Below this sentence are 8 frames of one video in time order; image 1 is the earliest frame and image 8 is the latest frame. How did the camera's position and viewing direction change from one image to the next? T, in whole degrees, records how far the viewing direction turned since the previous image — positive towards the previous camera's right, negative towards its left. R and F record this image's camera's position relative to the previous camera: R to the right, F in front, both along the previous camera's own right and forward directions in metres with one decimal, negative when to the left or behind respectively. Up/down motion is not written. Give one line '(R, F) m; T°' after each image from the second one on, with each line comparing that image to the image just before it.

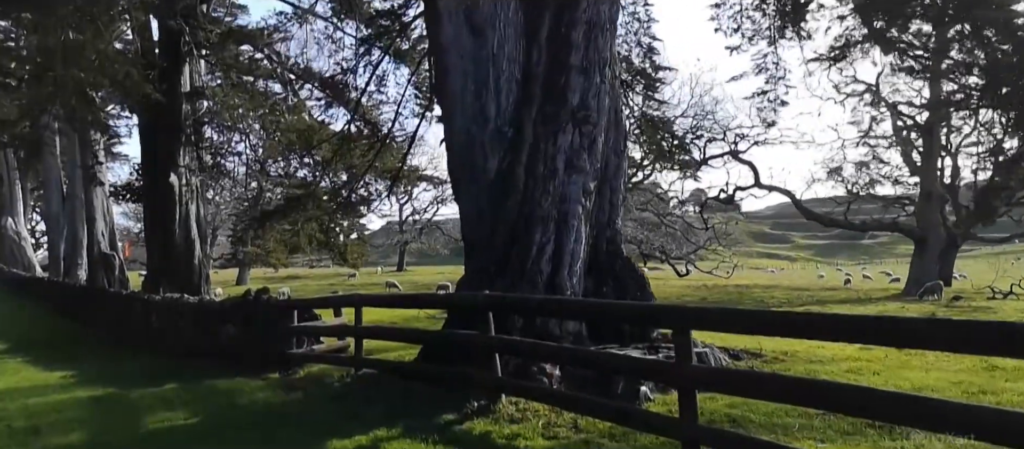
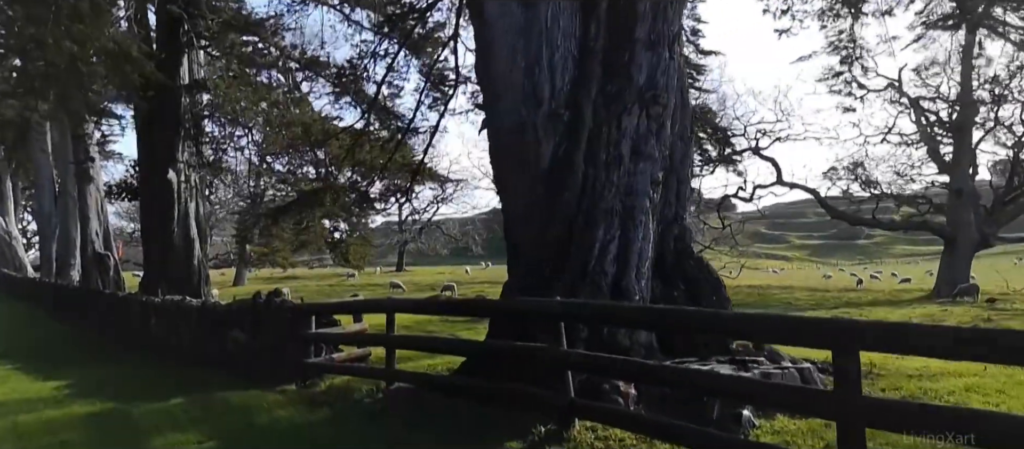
(-0.5, +0.8) m; 0°
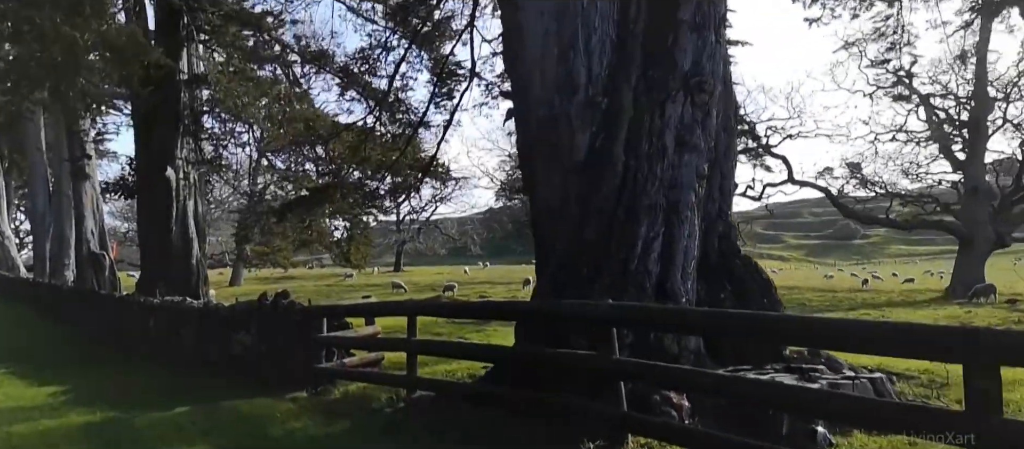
(-0.3, +0.4) m; 0°
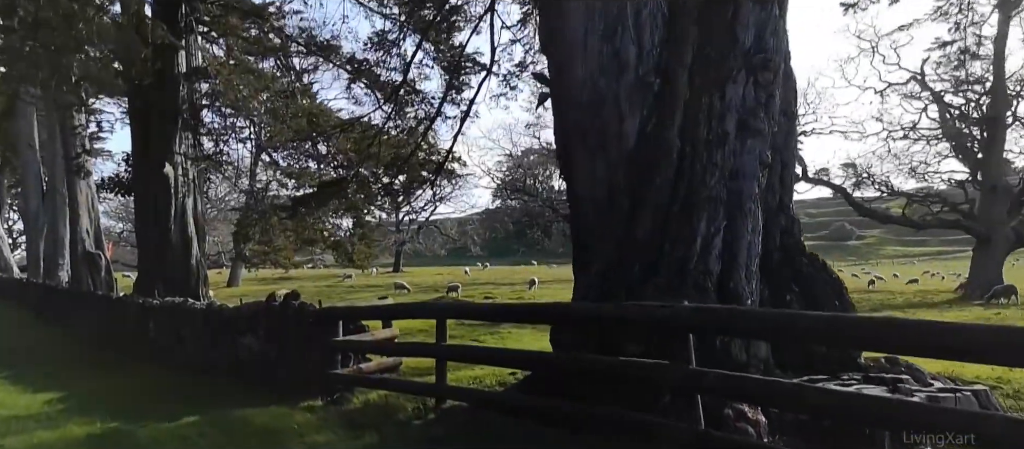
(-0.3, +0.5) m; 0°
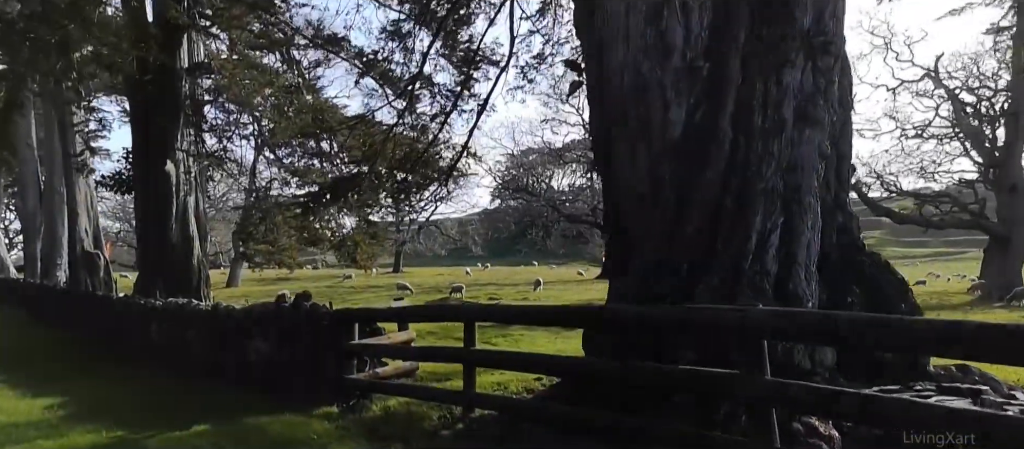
(-0.2, +0.3) m; 0°
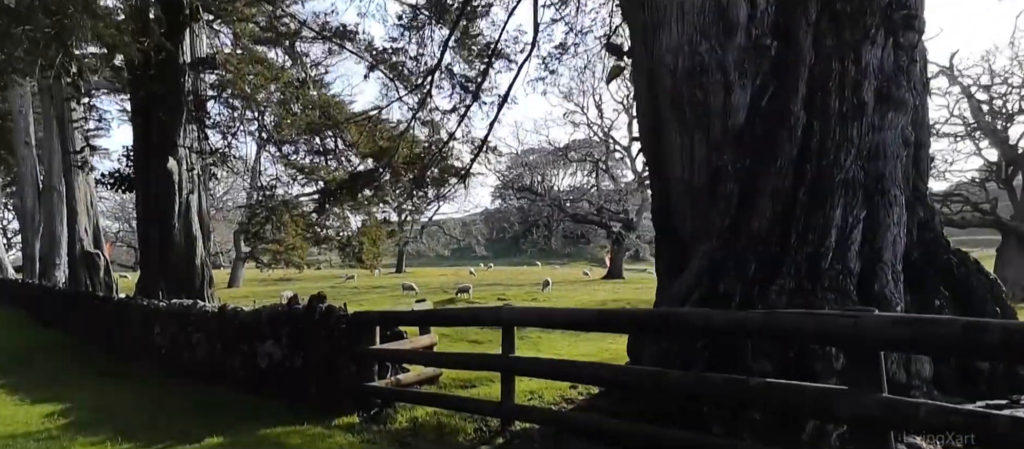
(-0.3, +0.4) m; 0°
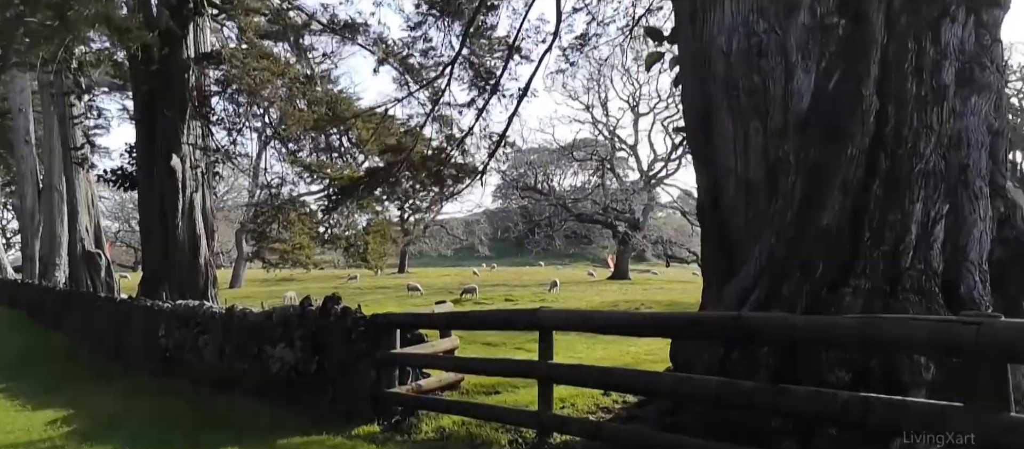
(-0.2, +0.3) m; 0°
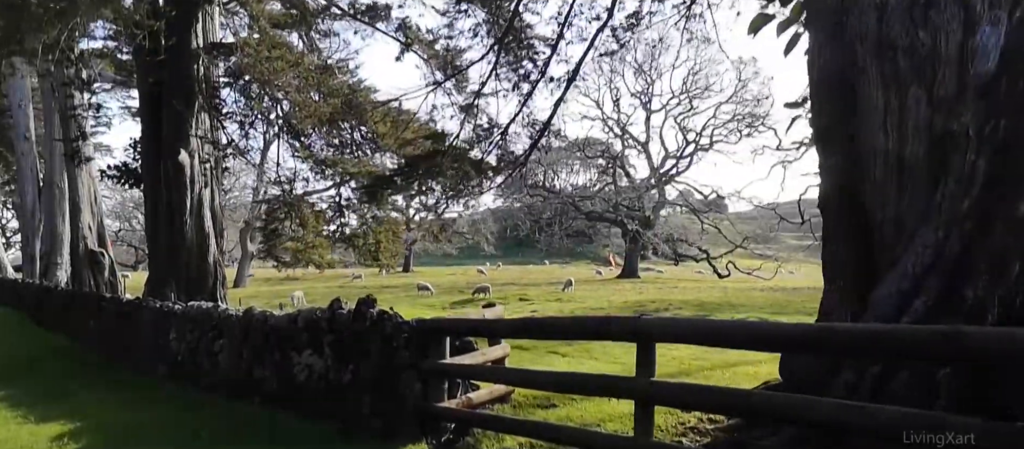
(-0.5, +0.7) m; 0°
